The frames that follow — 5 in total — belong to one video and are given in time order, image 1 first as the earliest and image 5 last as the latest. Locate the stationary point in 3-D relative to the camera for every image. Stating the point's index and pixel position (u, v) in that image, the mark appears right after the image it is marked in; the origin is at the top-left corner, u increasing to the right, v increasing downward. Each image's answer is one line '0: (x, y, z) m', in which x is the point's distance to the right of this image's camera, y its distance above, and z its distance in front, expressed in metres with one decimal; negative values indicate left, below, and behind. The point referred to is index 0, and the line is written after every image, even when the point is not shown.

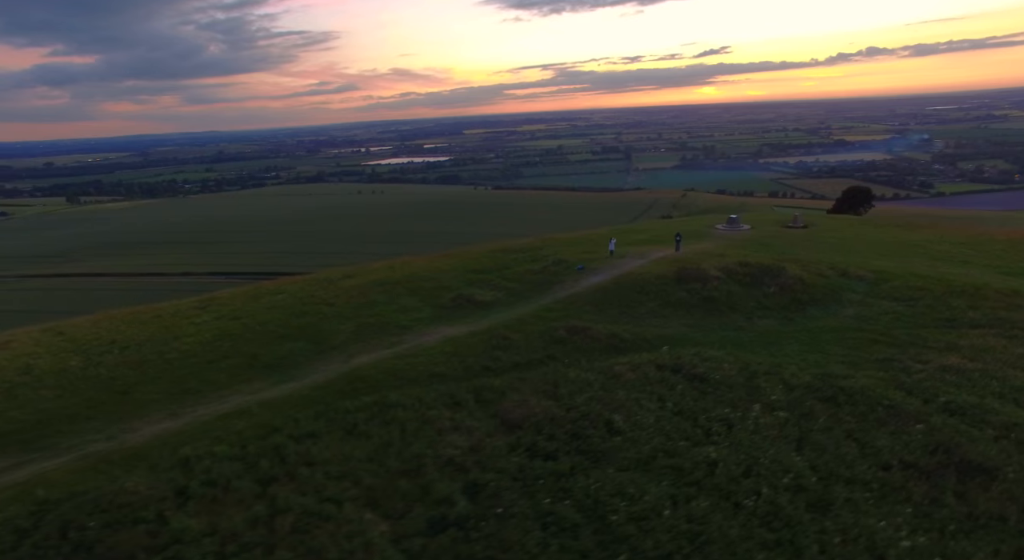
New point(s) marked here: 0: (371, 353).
0: (-4.6, -2.4, +18.9) m
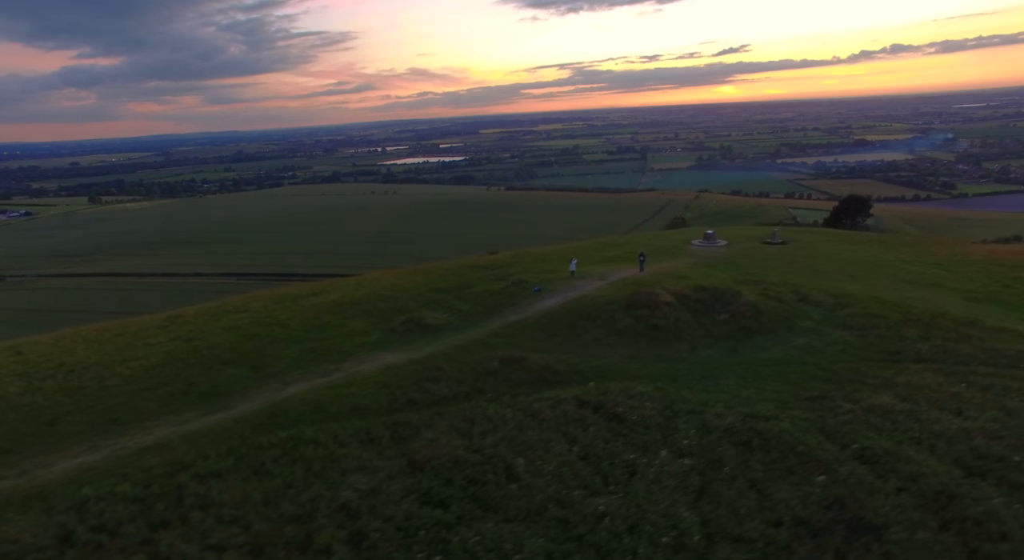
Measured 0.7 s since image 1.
0: (-6.7, -3.3, +18.9) m
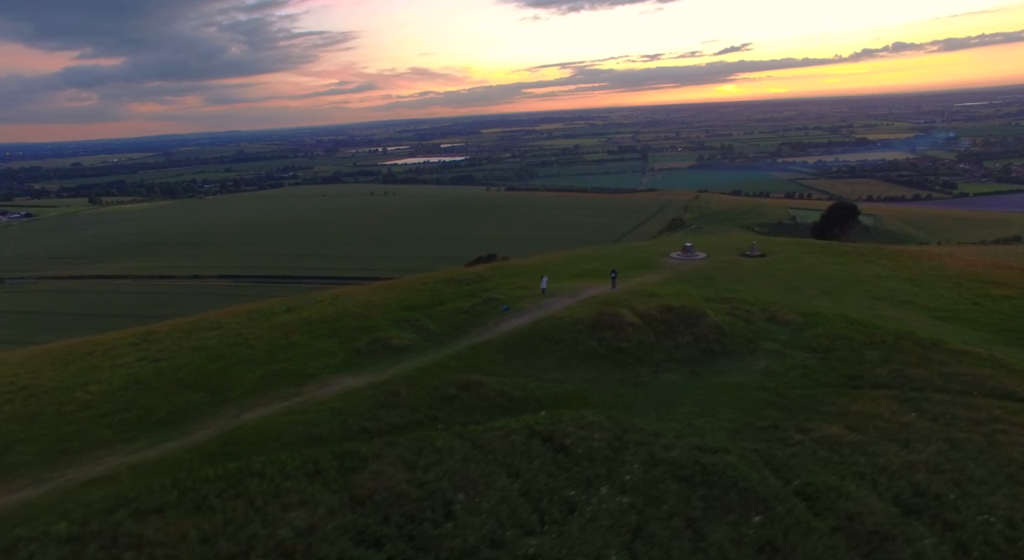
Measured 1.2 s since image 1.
0: (-8.0, -4.1, +18.9) m
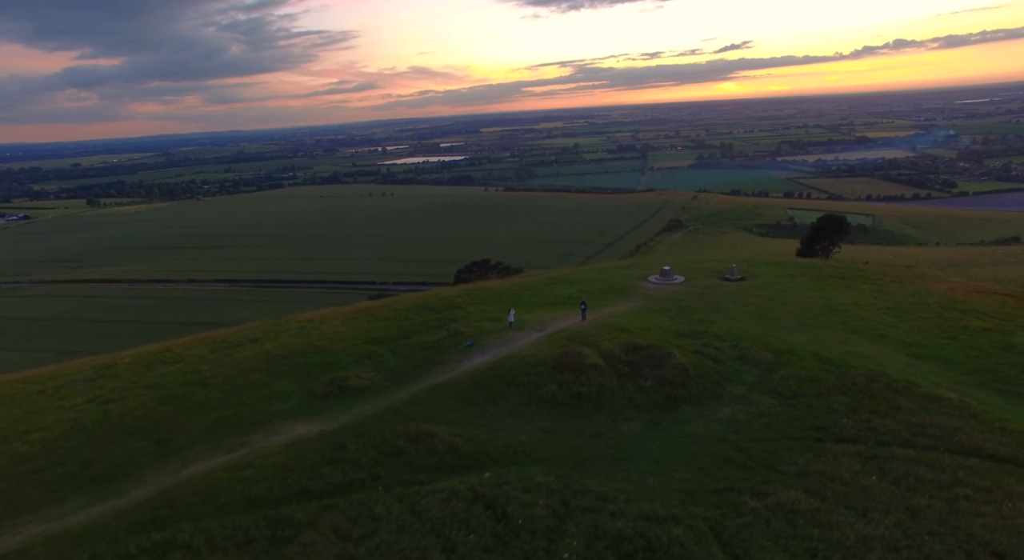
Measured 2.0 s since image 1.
0: (-9.5, -5.6, +18.2) m
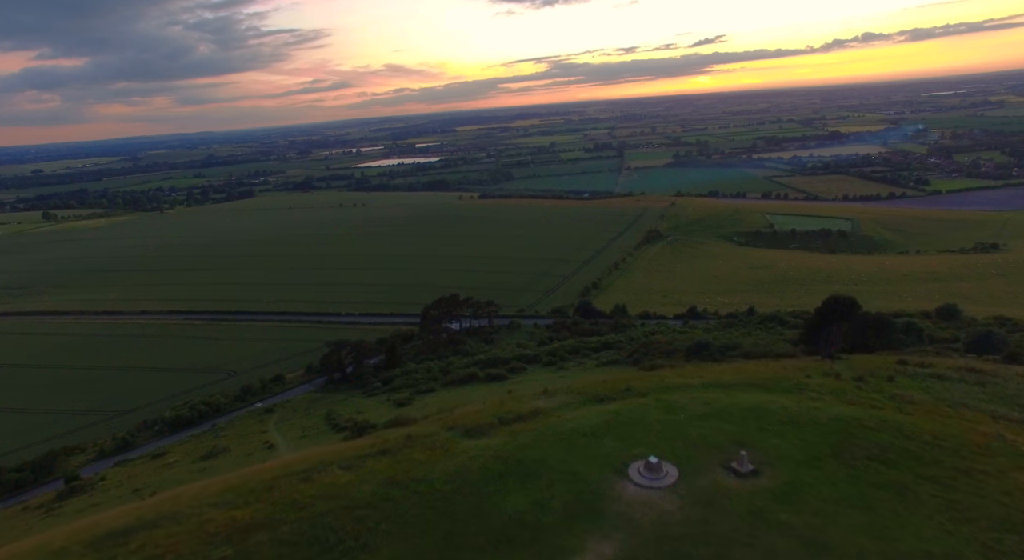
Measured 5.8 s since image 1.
0: (-11.7, -14.4, +8.7) m
